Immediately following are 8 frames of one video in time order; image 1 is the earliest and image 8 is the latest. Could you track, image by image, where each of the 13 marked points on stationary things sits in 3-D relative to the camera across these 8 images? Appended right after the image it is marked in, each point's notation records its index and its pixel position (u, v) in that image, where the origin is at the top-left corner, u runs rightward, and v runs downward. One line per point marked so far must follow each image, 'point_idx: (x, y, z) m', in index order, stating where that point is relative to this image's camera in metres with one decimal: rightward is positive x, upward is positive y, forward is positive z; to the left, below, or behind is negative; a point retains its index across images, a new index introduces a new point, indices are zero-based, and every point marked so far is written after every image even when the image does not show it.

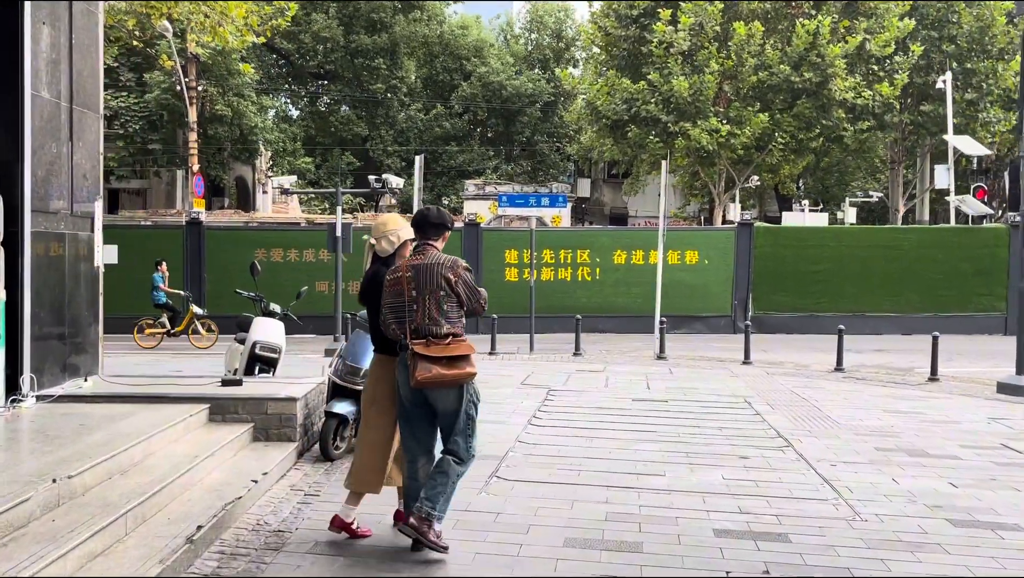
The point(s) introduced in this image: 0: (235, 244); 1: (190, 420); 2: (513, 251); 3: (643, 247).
0: (-5.4, +0.9, +18.6) m
1: (-1.9, -0.8, +5.6) m
2: (0.0, +0.7, +18.7) m
3: (+2.6, +0.8, +18.7) m
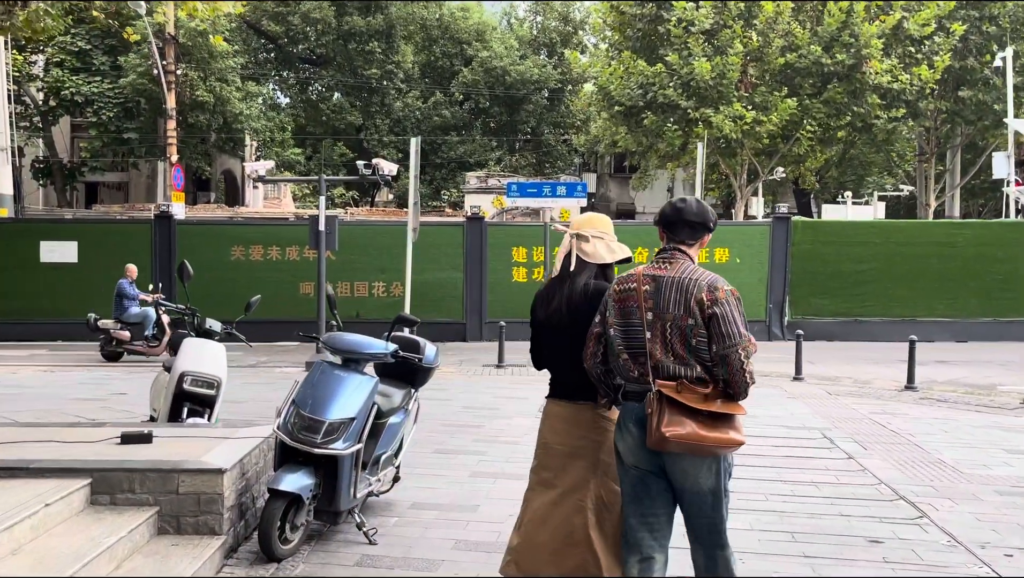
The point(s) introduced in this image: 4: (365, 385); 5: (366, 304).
0: (-5.3, +0.9, +16.6) m
1: (-1.7, -0.8, +3.6) m
2: (+0.2, +0.7, +16.7) m
3: (+2.7, +0.8, +16.7) m
4: (-0.7, -0.4, +4.4) m
5: (-2.5, -0.3, +16.6) m
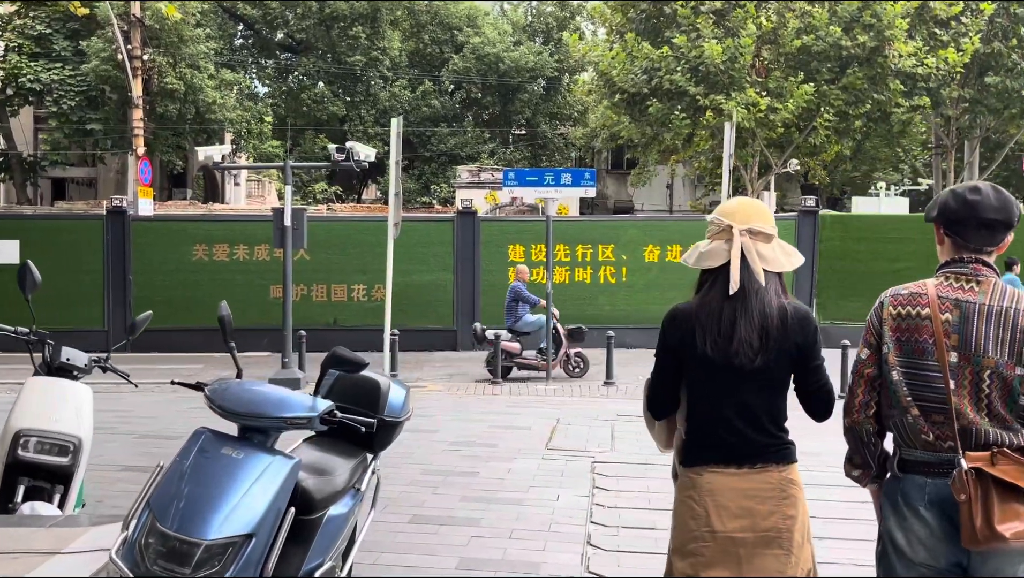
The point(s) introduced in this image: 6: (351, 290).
0: (-5.3, +0.8, +14.8) m
1: (-1.7, -0.9, +1.8) m
2: (+0.1, +0.6, +14.9) m
3: (+2.6, +0.7, +15.0) m
4: (-0.6, -0.5, +2.6) m
5: (-2.6, -0.3, +14.9) m
6: (-2.5, 0.0, +14.9) m
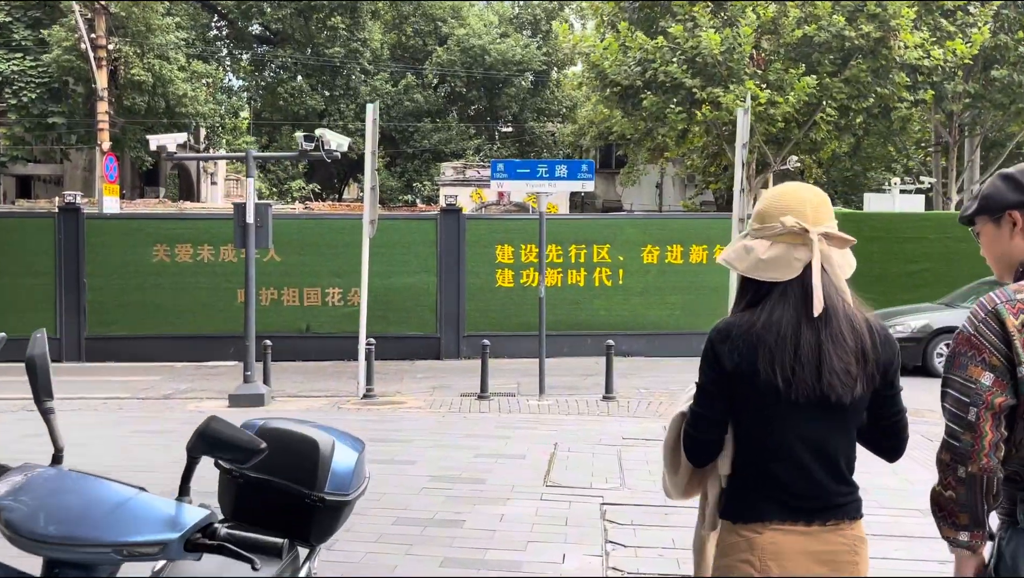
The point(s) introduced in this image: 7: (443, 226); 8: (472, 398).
0: (-5.5, +0.7, +13.6) m
1: (-1.6, -0.9, +0.7) m
2: (-0.1, +0.6, +13.8) m
3: (+2.5, +0.7, +14.0) m
4: (-0.6, -0.5, +1.5) m
5: (-2.8, -0.4, +13.7) m
6: (-2.7, -0.1, +13.8) m
7: (-1.0, +0.9, +13.7) m
8: (-0.4, -1.2, +10.2) m
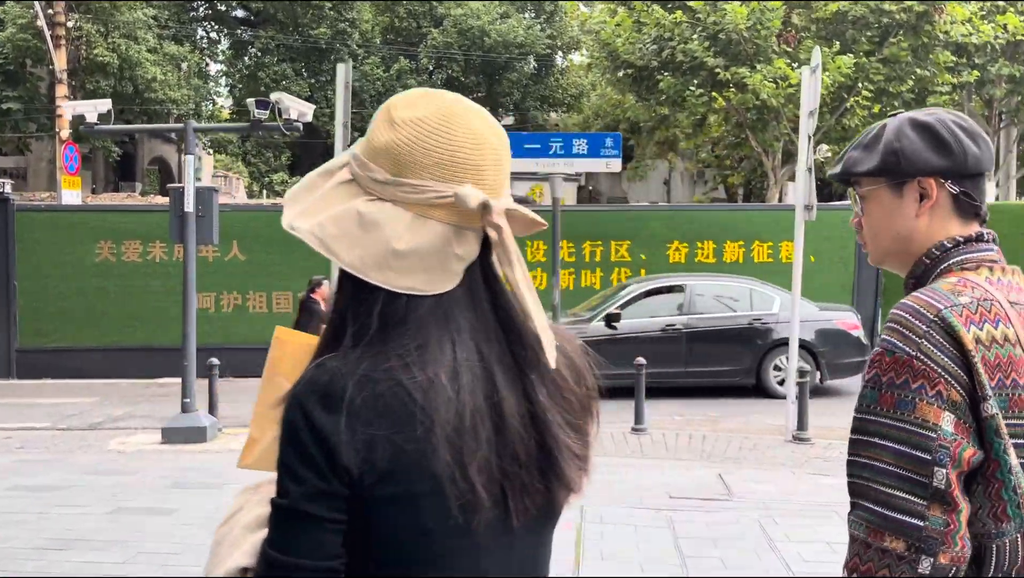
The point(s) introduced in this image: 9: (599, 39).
0: (-5.5, +0.7, +11.6) m
1: (-1.6, -1.0, -1.3) m
2: (0.0, +0.6, +11.8) m
3: (+2.5, +0.7, +12.0) m
4: (-0.6, -0.6, -0.5) m
5: (-2.7, -0.4, +11.7) m
6: (-2.6, -0.1, +11.8) m
7: (-0.9, +0.9, +11.7) m
8: (-0.4, -1.2, +8.2) m
9: (+1.8, +5.1, +19.7) m
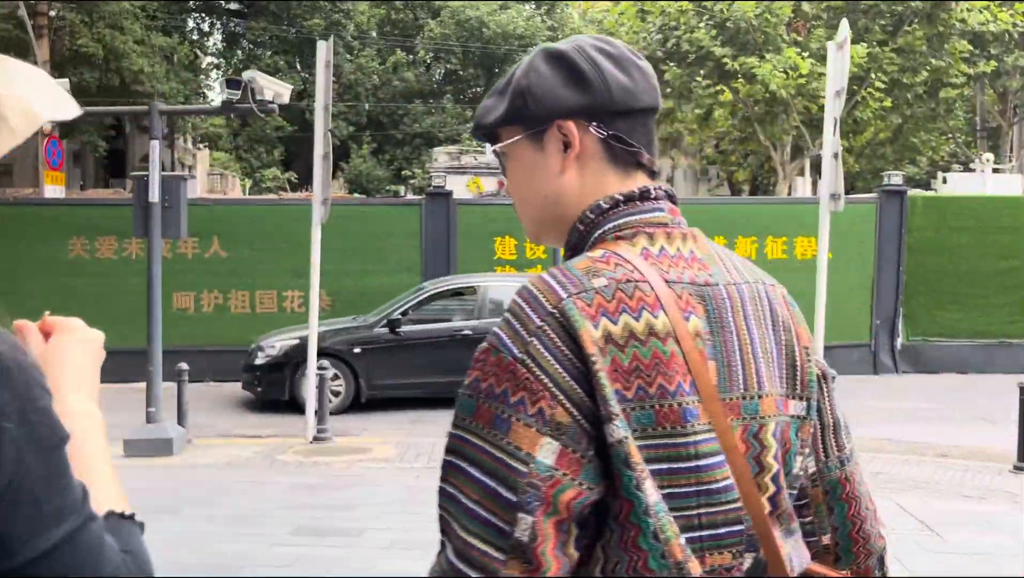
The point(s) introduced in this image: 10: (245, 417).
0: (-5.5, +0.7, +10.9) m
1: (-1.6, -0.9, -2.0) m
2: (0.0, +0.6, +11.1) m
3: (+2.5, +0.7, +11.3) m
4: (-0.6, -0.6, -1.2) m
5: (-2.7, -0.4, +11.1) m
6: (-2.6, -0.1, +11.1) m
7: (-1.0, +0.9, +11.0) m
8: (-0.4, -1.2, +7.5) m
9: (+1.8, +5.1, +19.0) m
10: (-2.5, -1.2, +9.1) m
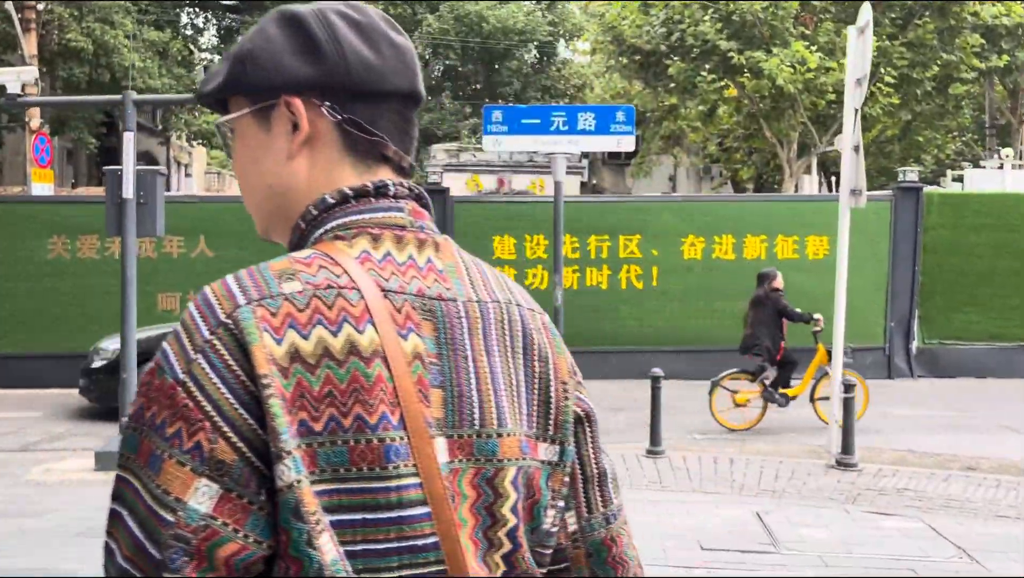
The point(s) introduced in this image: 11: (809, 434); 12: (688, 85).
0: (-5.5, +0.7, +10.5) m
1: (-1.6, -1.0, -2.5) m
2: (0.0, +0.6, +10.7) m
3: (+2.5, +0.7, +10.8) m
4: (-0.6, -0.6, -1.6) m
5: (-2.7, -0.4, +10.6) m
6: (-2.7, -0.1, +10.6) m
7: (-1.0, +0.9, +10.6) m
8: (-0.4, -1.2, +7.0) m
9: (+1.8, +5.1, +18.5) m
10: (-2.5, -1.2, +8.7) m
11: (+2.4, -1.2, +7.8) m
12: (+3.2, +3.8, +17.6) m
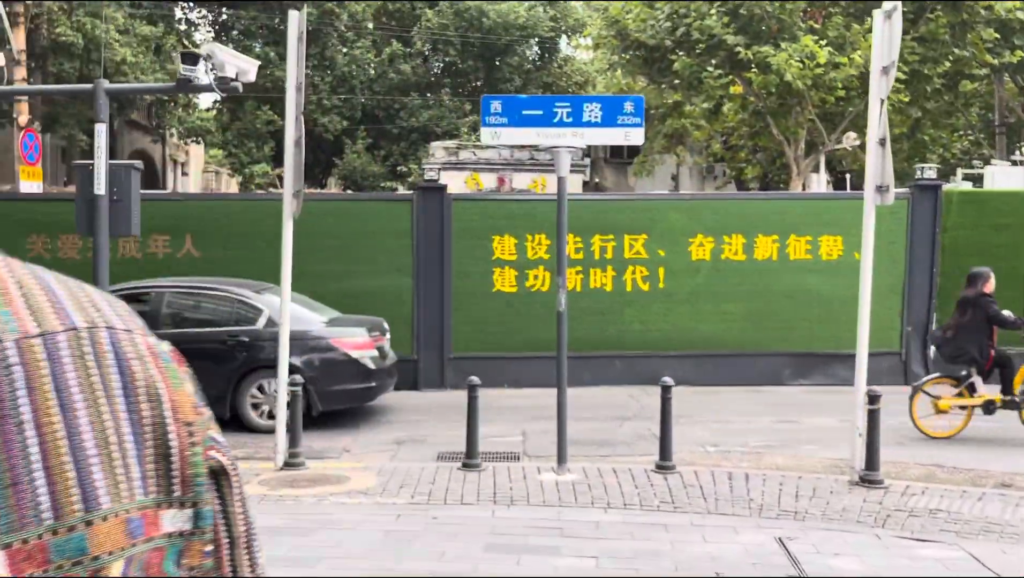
0: (-5.5, +0.7, +10.0) m
1: (-1.6, -1.0, -2.9) m
2: (0.0, +0.5, +10.2) m
3: (+2.5, +0.6, +10.4) m
4: (-0.6, -0.6, -2.1) m
5: (-2.7, -0.4, +10.2) m
6: (-2.7, -0.1, +10.2) m
7: (-1.0, +0.8, +10.1) m
8: (-0.4, -1.2, +6.6) m
9: (+1.8, +5.1, +18.1) m
10: (-2.5, -1.2, +8.2) m
11: (+2.4, -1.2, +7.3) m
12: (+3.2, +3.7, +17.2) m
